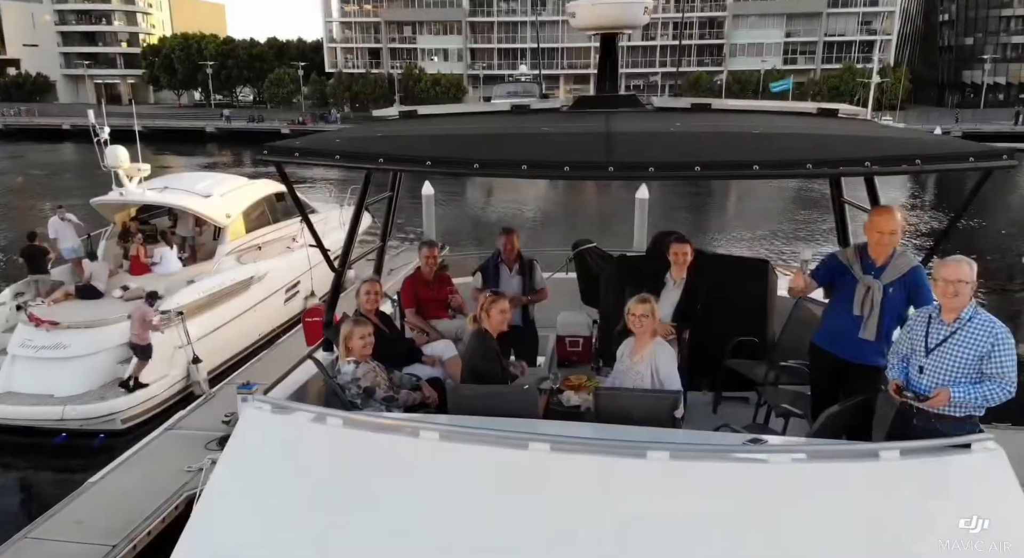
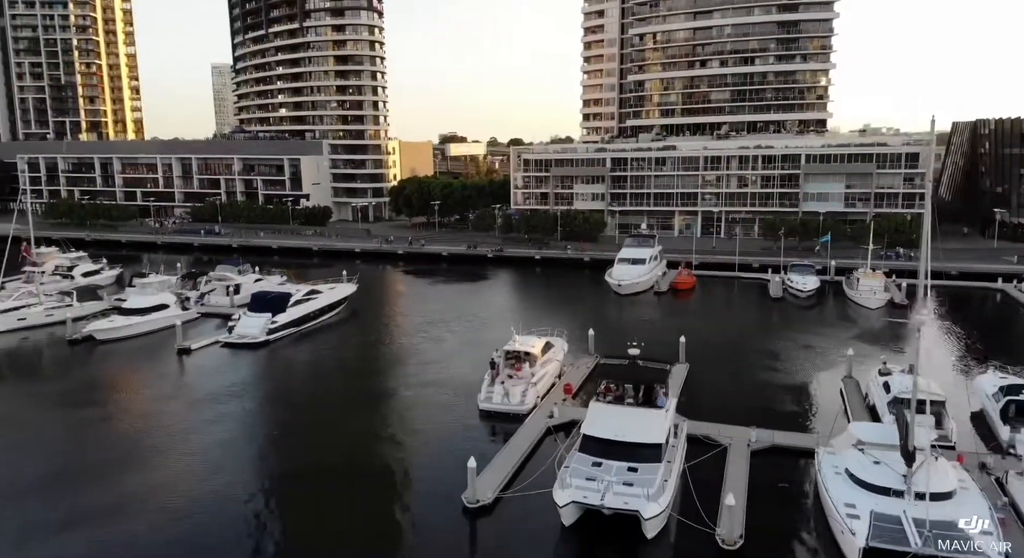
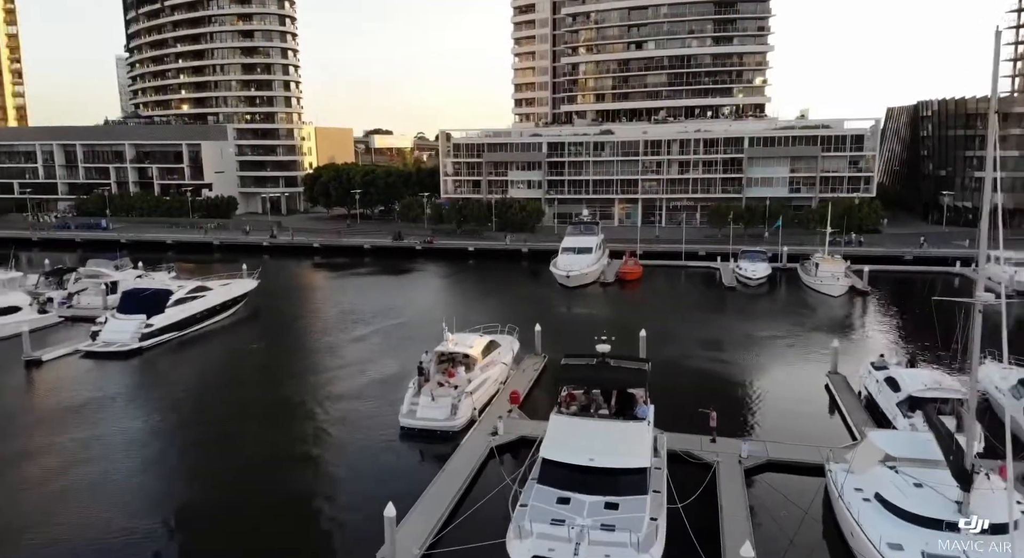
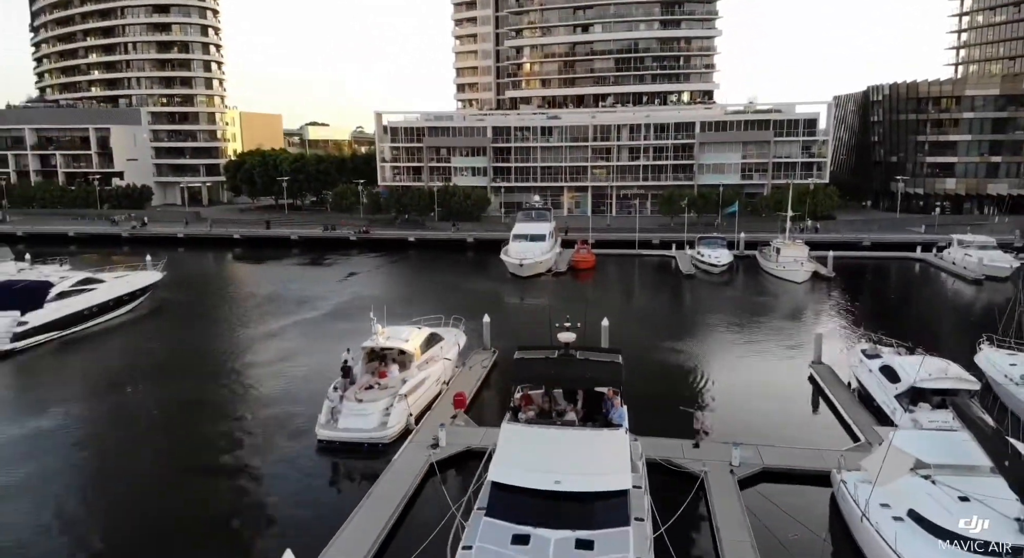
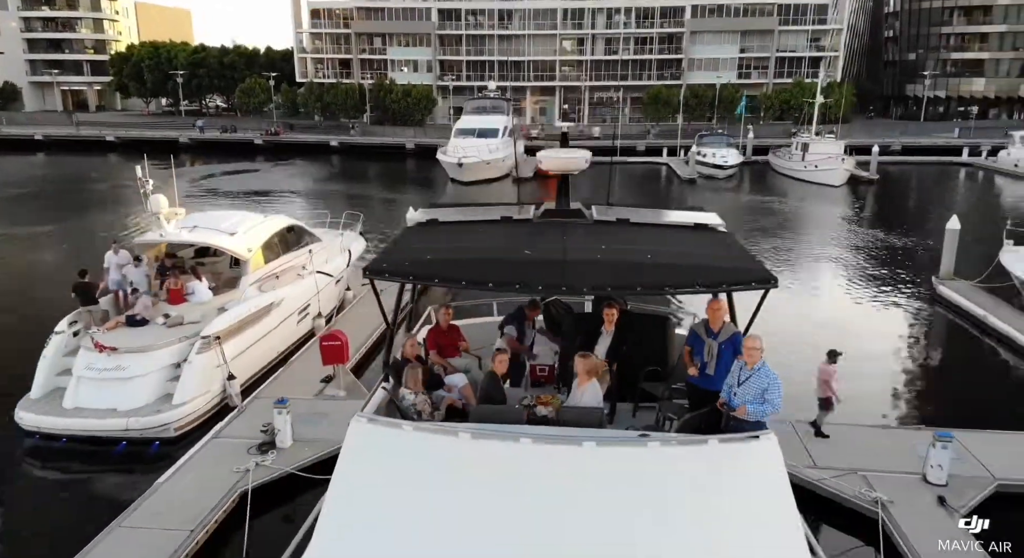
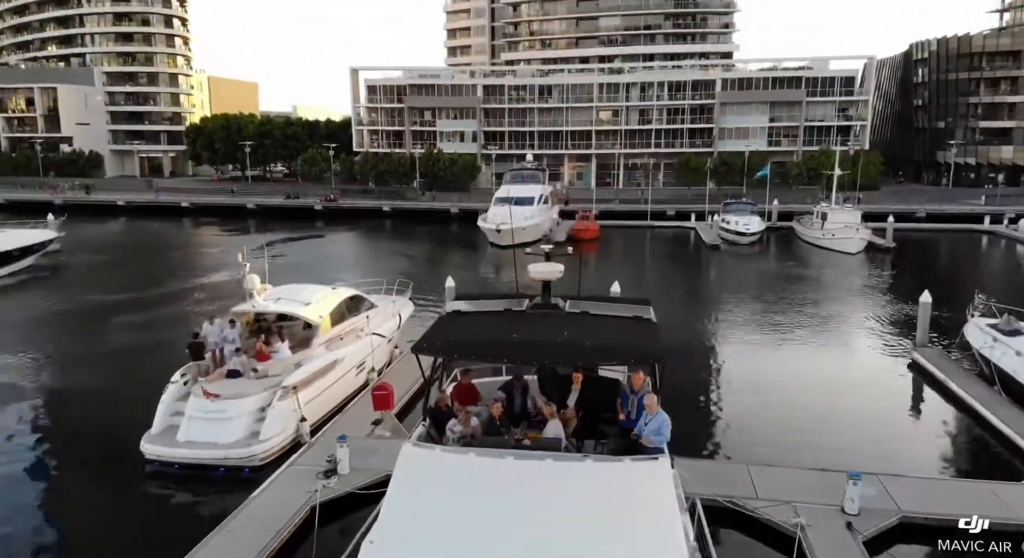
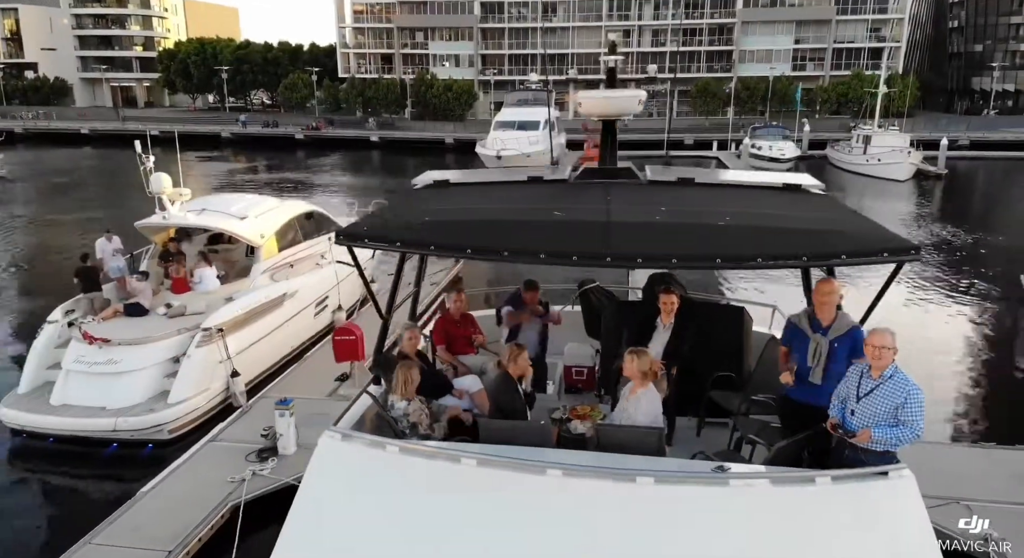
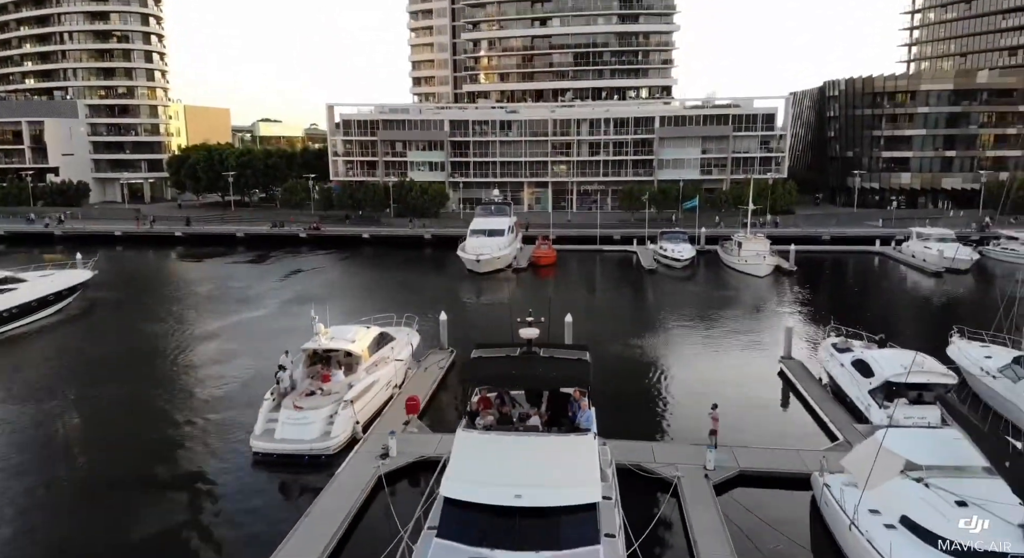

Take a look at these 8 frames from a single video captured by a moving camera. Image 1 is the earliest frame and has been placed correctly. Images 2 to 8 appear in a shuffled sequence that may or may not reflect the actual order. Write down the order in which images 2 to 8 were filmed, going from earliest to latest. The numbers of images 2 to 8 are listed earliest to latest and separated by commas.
7, 5, 6, 8, 4, 3, 2
